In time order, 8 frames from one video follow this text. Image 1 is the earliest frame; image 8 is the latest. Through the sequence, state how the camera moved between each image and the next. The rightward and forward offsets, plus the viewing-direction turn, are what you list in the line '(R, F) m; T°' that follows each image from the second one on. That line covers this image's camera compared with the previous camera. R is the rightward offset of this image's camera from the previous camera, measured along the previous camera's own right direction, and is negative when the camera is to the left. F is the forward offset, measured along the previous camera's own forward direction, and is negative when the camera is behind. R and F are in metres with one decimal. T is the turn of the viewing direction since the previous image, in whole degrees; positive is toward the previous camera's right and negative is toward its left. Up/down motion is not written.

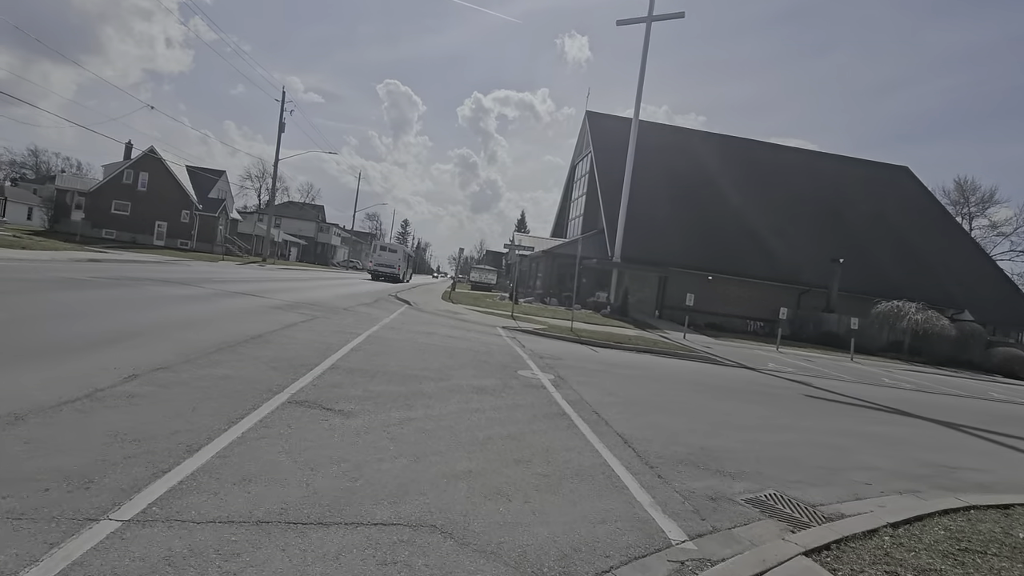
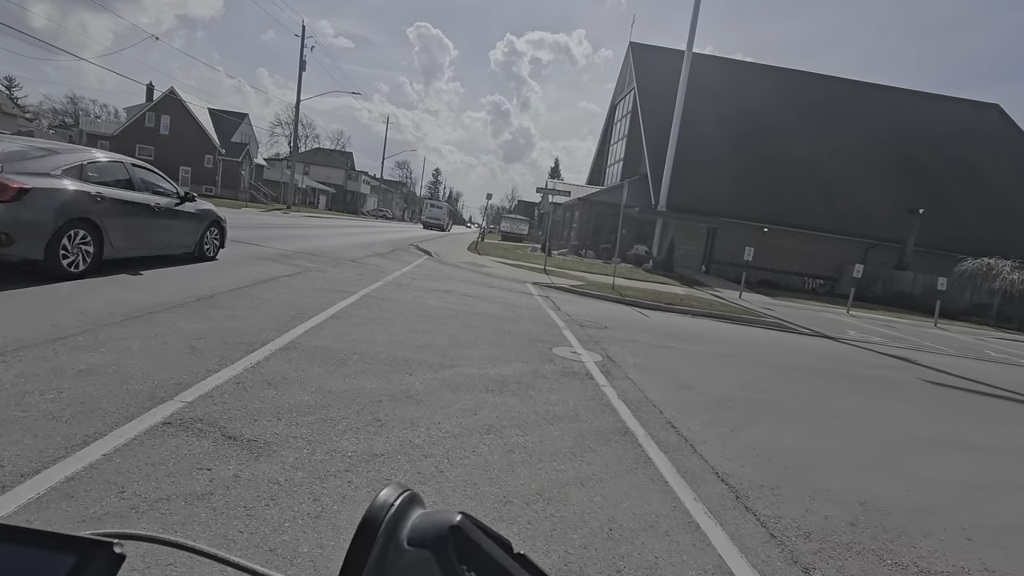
(0.0, +2.3) m; -3°
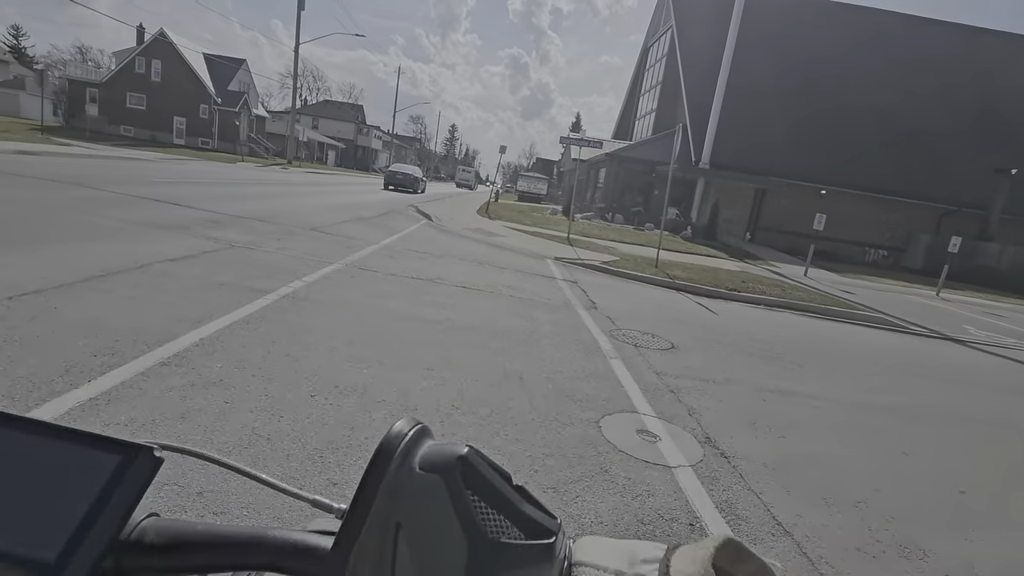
(0.0, +3.1) m; -2°
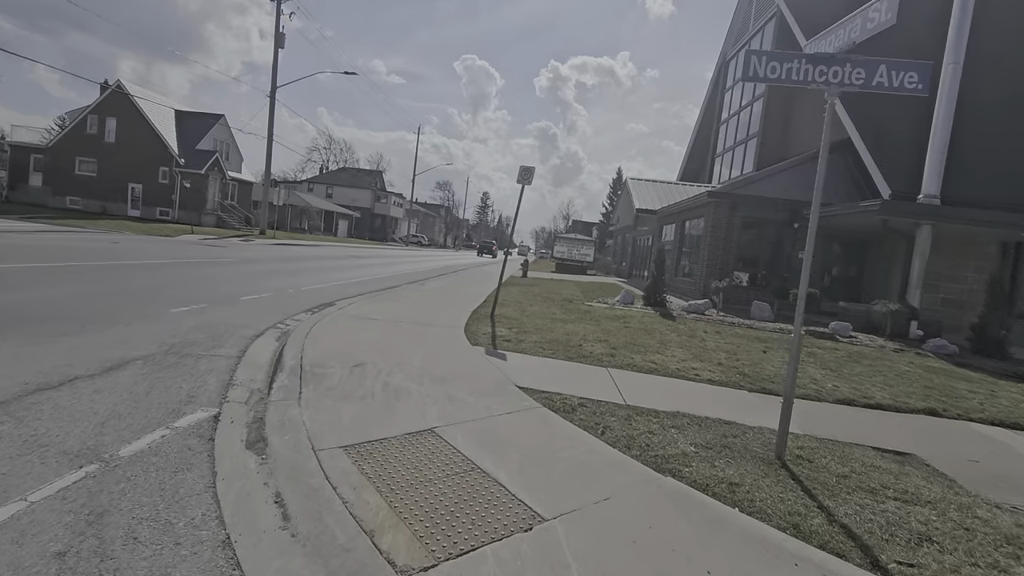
(-0.1, +11.0) m; -4°
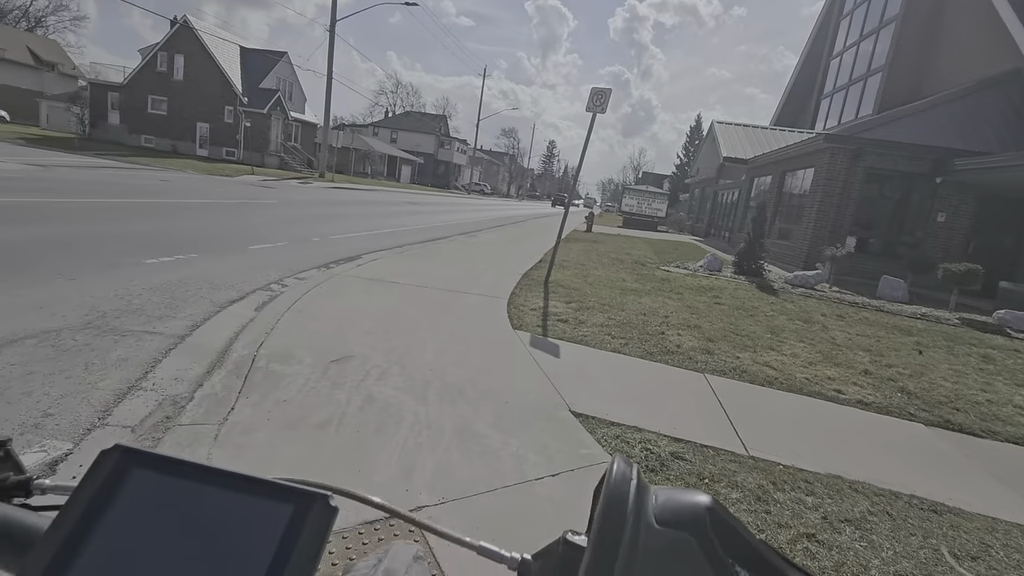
(0.0, +1.8) m; -7°
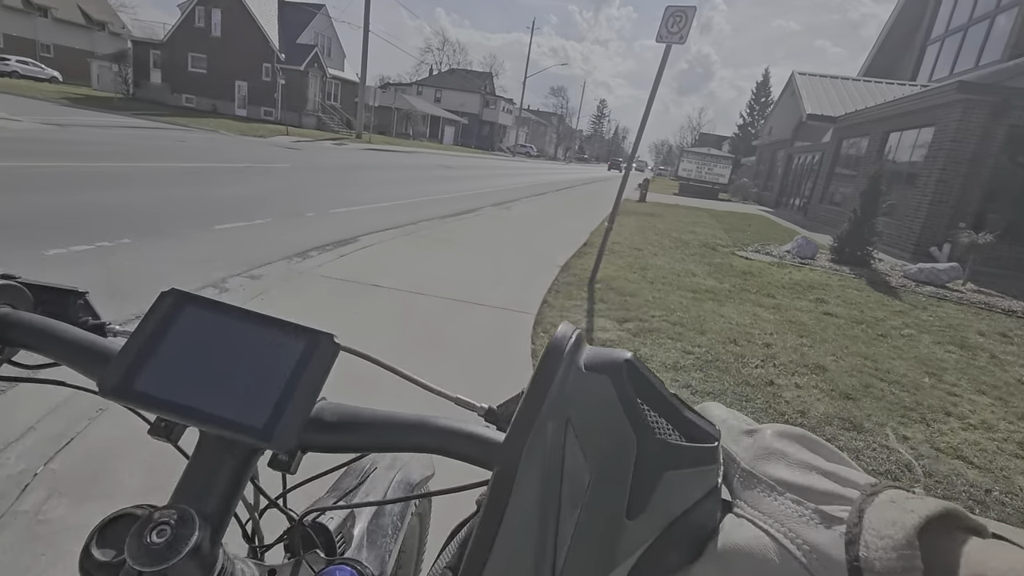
(+0.1, +1.7) m; -5°
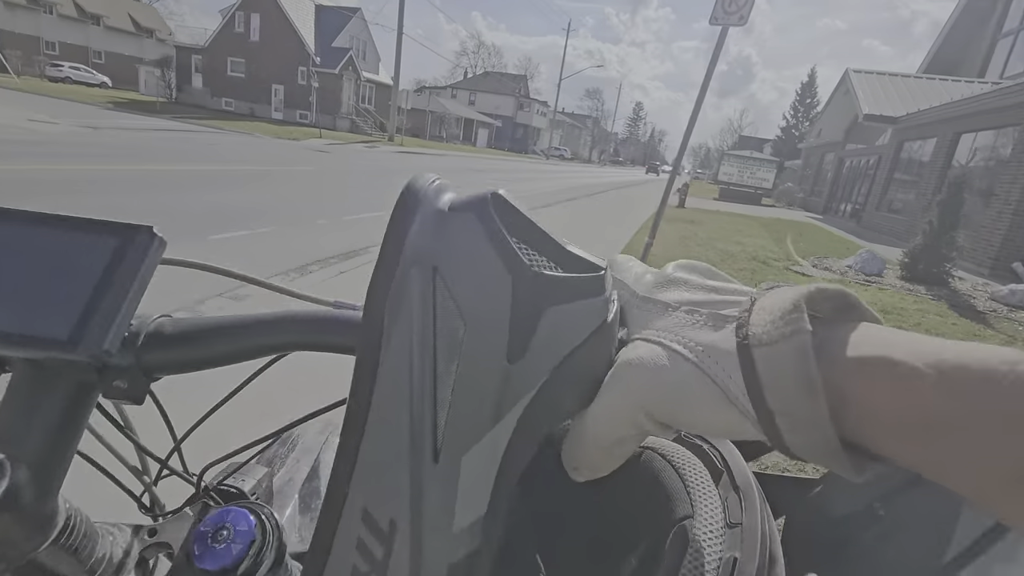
(+0.1, +0.7) m; -4°
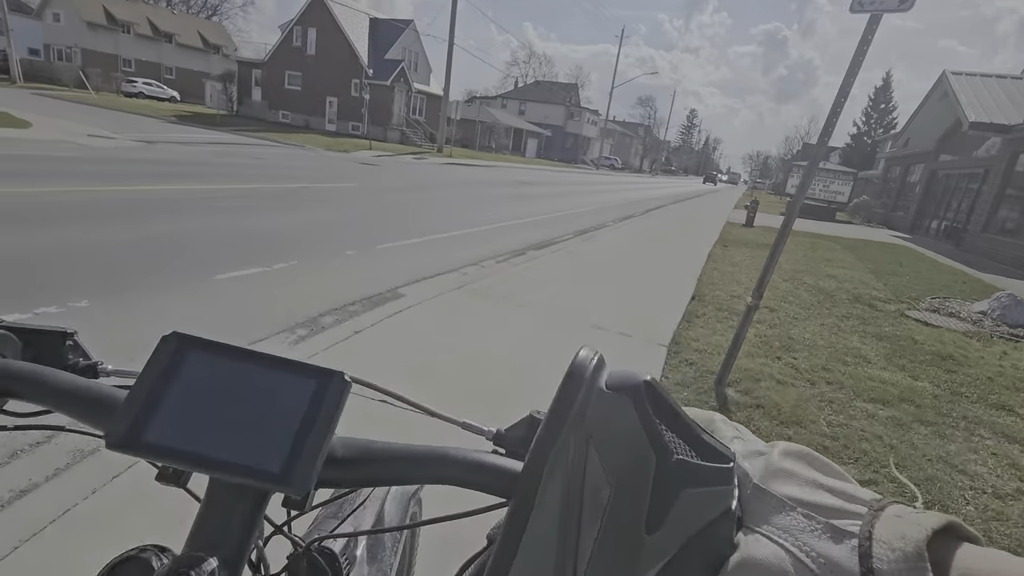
(-0.1, +0.9) m; -5°
